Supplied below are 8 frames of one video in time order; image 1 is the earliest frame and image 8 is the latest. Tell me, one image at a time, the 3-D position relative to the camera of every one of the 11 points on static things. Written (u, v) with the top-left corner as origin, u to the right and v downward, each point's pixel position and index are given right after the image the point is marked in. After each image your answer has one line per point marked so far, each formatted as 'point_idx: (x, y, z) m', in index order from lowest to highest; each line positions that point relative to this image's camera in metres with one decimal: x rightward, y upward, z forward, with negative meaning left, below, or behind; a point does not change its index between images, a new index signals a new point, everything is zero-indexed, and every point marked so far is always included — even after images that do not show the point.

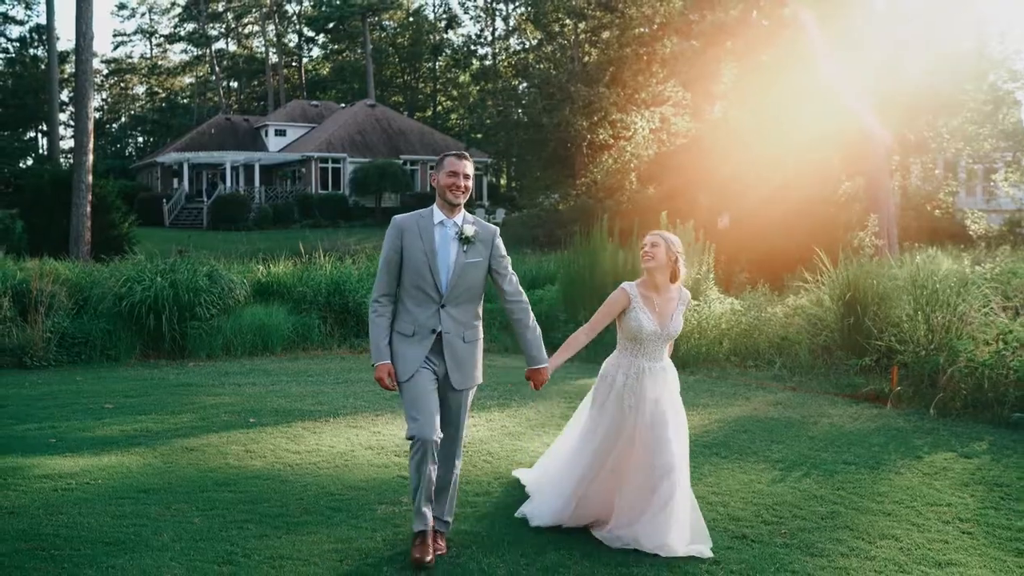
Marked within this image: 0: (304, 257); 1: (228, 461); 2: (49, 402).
0: (-3.3, +0.5, +17.8) m
1: (-1.6, -1.0, +6.4) m
2: (-3.6, -0.9, +8.7) m
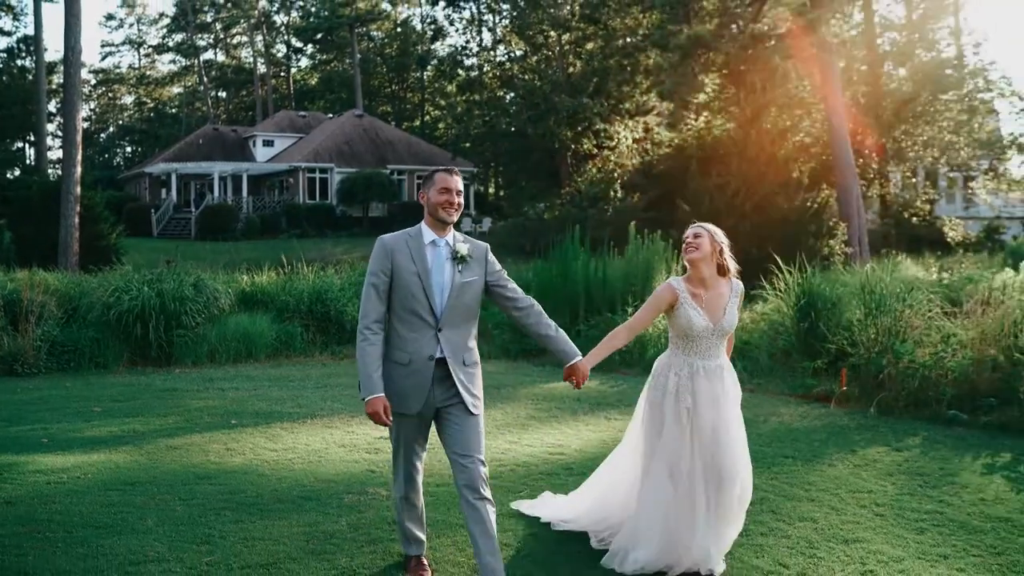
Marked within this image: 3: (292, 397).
0: (-3.7, +0.4, +18.2) m
1: (-1.8, -1.0, +6.9) m
2: (-3.9, -1.0, +9.2) m
3: (-1.9, -1.0, +9.7) m
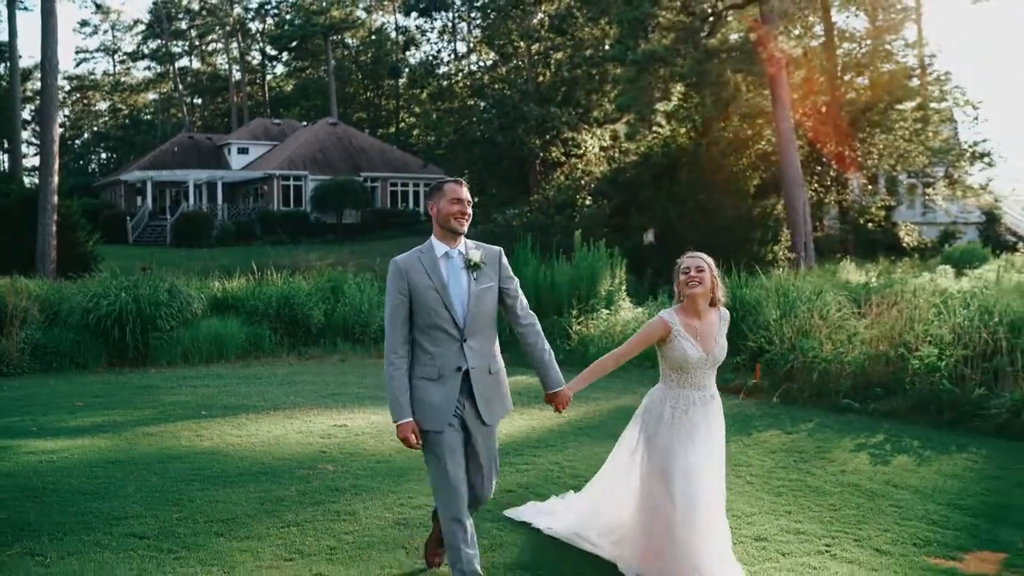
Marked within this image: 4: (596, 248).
0: (-4.4, +0.3, +19.1) m
1: (-2.3, -1.1, +7.8) m
2: (-4.4, -1.0, +10.1) m
3: (-2.4, -1.0, +10.7) m
4: (+1.1, +0.5, +15.1) m
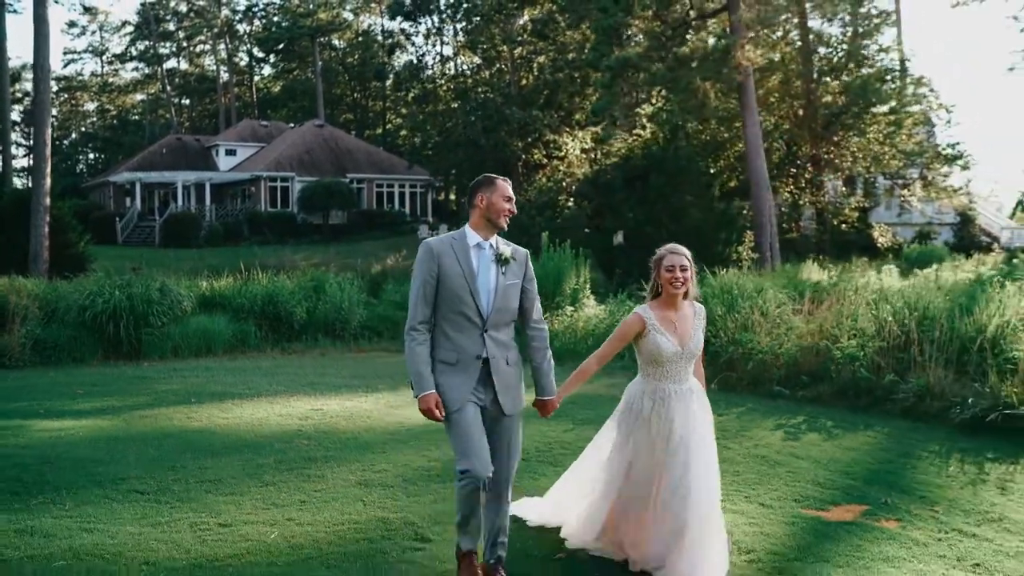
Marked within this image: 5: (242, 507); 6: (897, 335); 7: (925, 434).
0: (-4.8, +0.3, +20.0) m
1: (-2.6, -1.1, +8.8) m
2: (-4.7, -1.0, +11.0) m
3: (-2.8, -1.0, +11.6) m
4: (+0.7, +0.5, +16.1) m
5: (-1.4, -1.1, +5.6) m
6: (+3.4, -0.4, +10.0) m
7: (+3.1, -1.1, +8.3) m
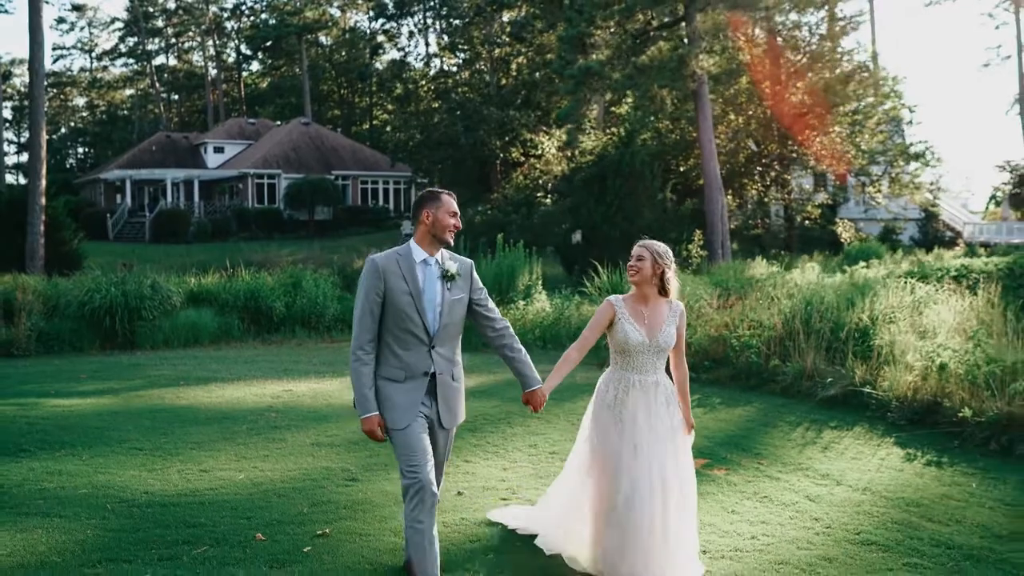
0: (-5.5, +0.4, +21.7) m
1: (-3.2, -1.0, +10.4) m
2: (-5.3, -1.0, +12.6) m
3: (-3.4, -1.0, +13.2) m
4: (+0.1, +0.6, +17.7) m
5: (-2.0, -1.1, +7.3) m
6: (+2.8, -0.4, +11.7) m
7: (+2.5, -1.1, +10.0) m
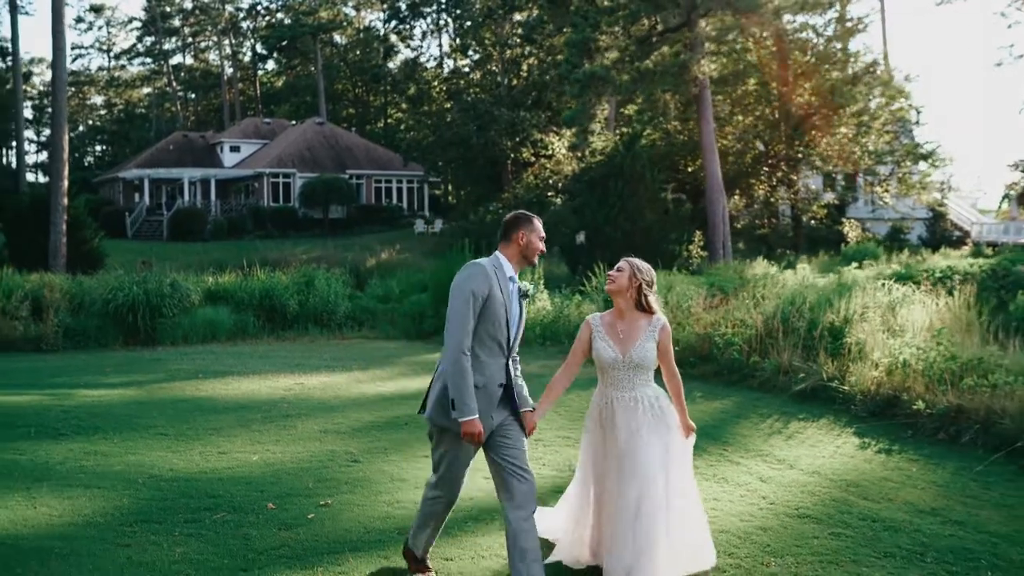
0: (-5.4, +0.4, +22.5) m
1: (-3.3, -1.0, +11.2) m
2: (-5.4, -1.0, +13.5) m
3: (-3.4, -1.0, +14.1) m
4: (+0.1, +0.6, +18.5) m
5: (-2.1, -1.1, +8.1) m
6: (+2.8, -0.4, +12.4) m
7: (+2.5, -1.1, +10.8) m
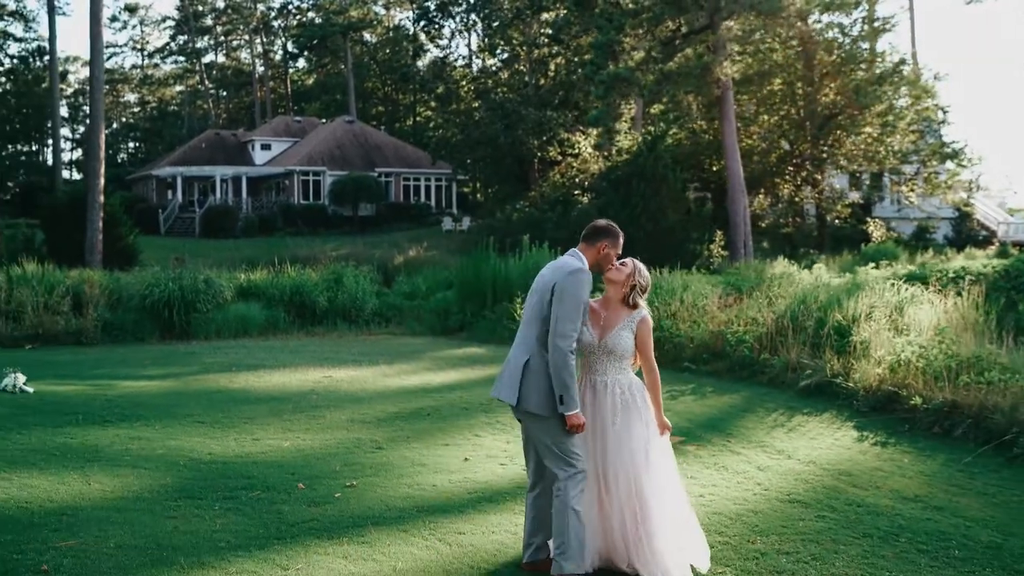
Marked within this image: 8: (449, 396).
0: (-4.9, +0.5, +23.2) m
1: (-3.1, -1.0, +11.8) m
2: (-5.1, -0.9, +14.1) m
3: (-3.1, -0.9, +14.7) m
4: (+0.5, +0.6, +19.0) m
5: (-1.9, -1.1, +8.7) m
6: (+3.0, -0.4, +12.9) m
7: (+2.6, -1.1, +11.2) m
8: (-0.6, -1.1, +10.9) m
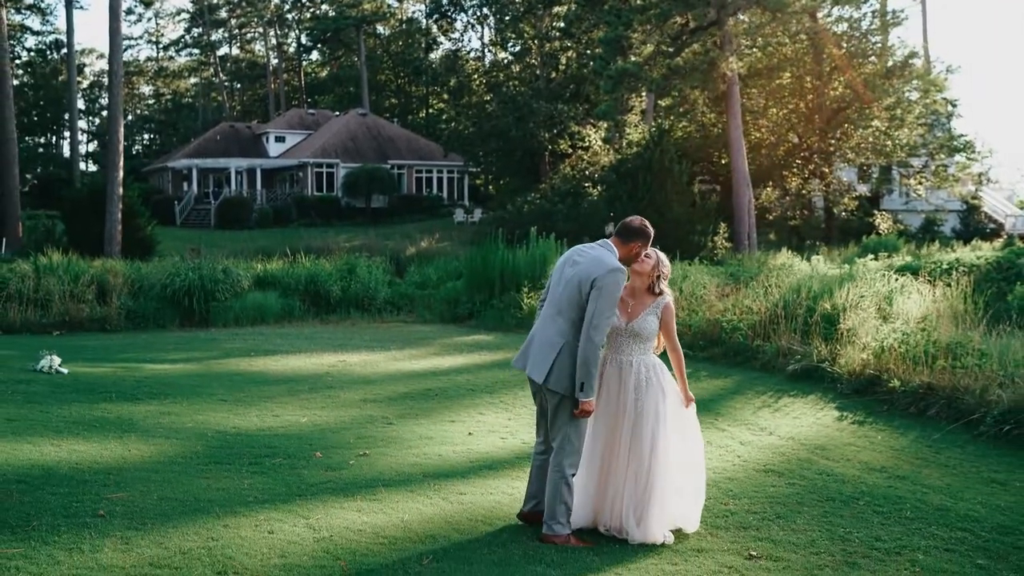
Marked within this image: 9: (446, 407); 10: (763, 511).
0: (-4.7, +0.7, +23.8) m
1: (-3.0, -0.9, +12.5) m
2: (-5.0, -0.8, +14.8) m
3: (-3.0, -0.8, +15.3) m
4: (+0.6, +0.8, +19.7) m
5: (-1.9, -1.0, +9.3) m
6: (+3.1, -0.3, +13.5) m
7: (+2.7, -1.0, +11.8) m
8: (-0.6, -0.9, +11.6) m
9: (-0.6, -1.0, +9.6) m
10: (+1.4, -1.3, +6.2) m
